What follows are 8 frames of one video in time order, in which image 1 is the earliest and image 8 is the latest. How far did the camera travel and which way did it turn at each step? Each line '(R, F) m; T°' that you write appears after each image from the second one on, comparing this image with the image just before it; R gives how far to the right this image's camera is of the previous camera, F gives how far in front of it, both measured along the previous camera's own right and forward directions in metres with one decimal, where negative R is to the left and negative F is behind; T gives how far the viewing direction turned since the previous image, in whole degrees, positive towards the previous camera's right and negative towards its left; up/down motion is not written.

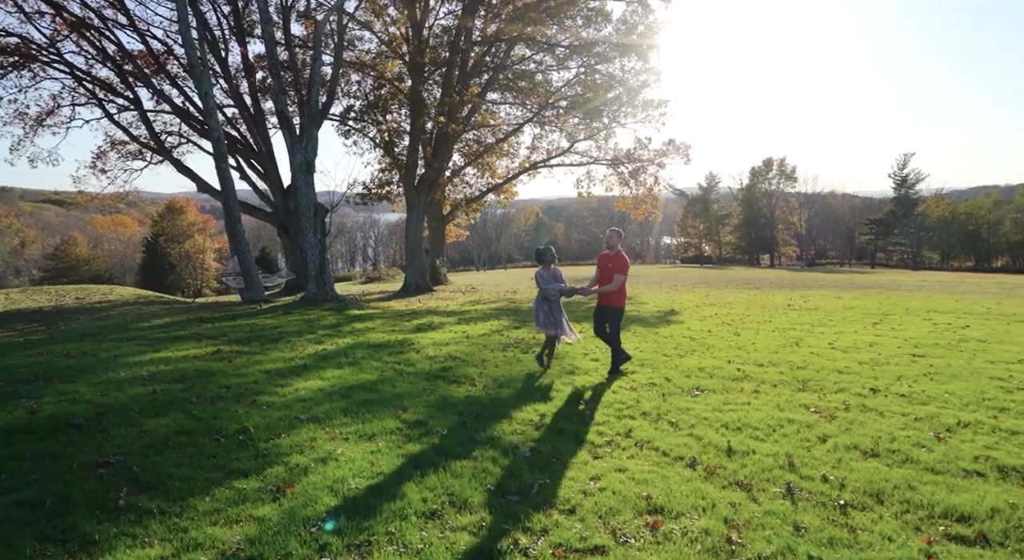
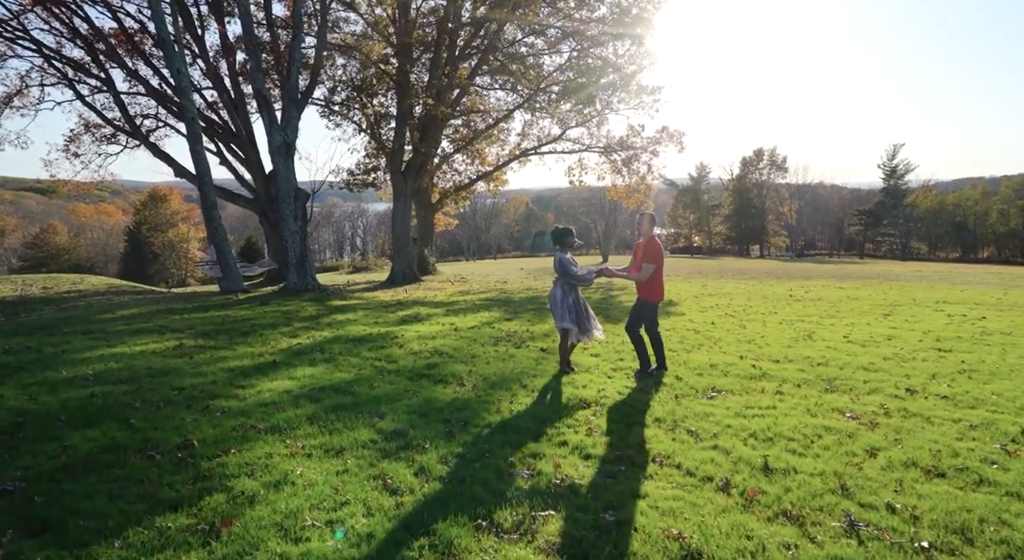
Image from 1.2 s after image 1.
(0.0, +1.0) m; +1°
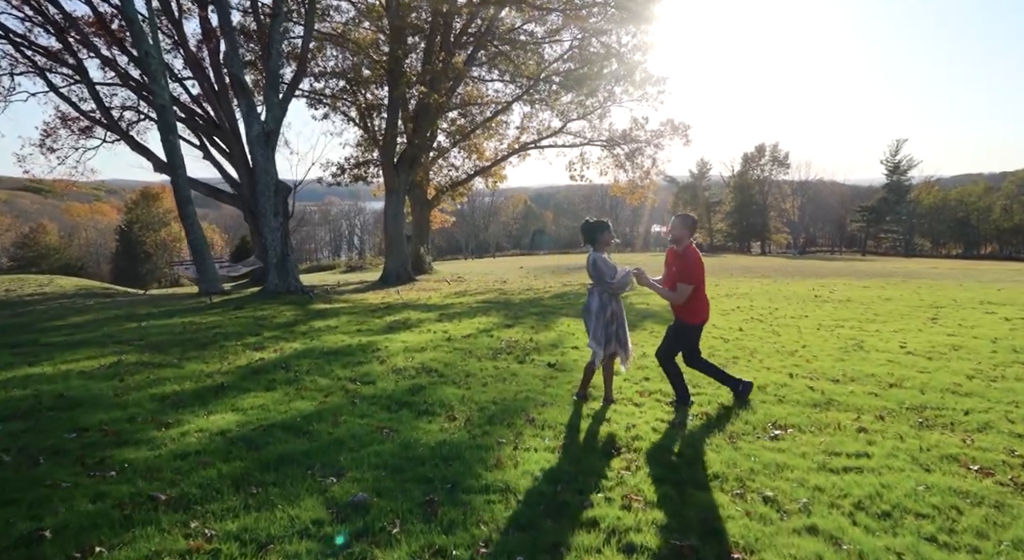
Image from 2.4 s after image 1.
(0.0, +1.7) m; 0°
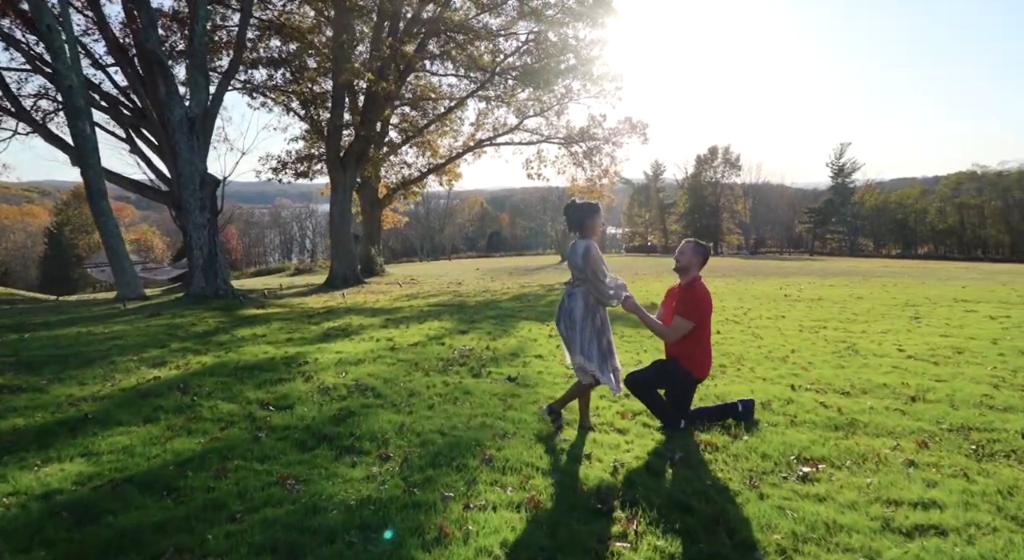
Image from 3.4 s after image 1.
(+0.1, +1.5) m; +4°
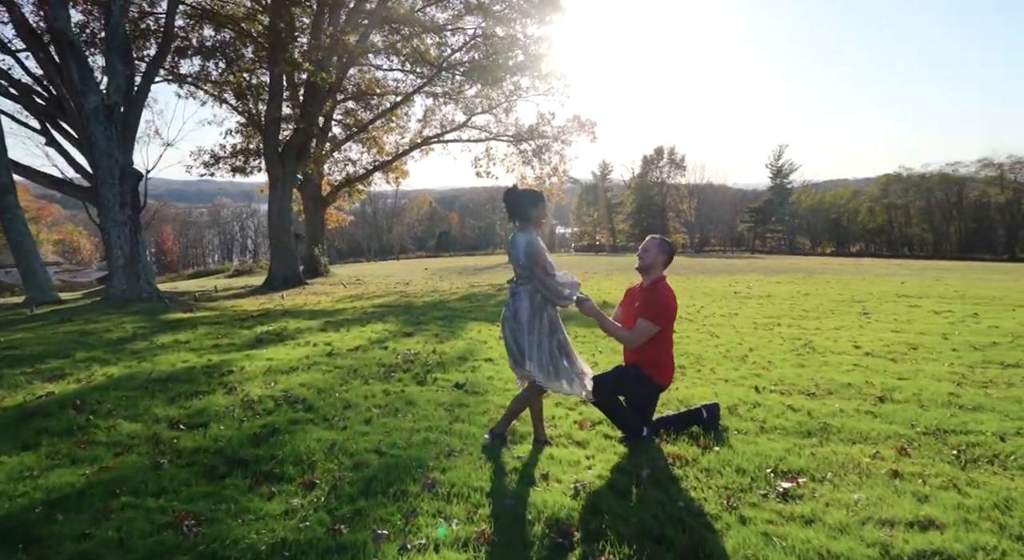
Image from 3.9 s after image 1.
(0.0, +0.6) m; +5°
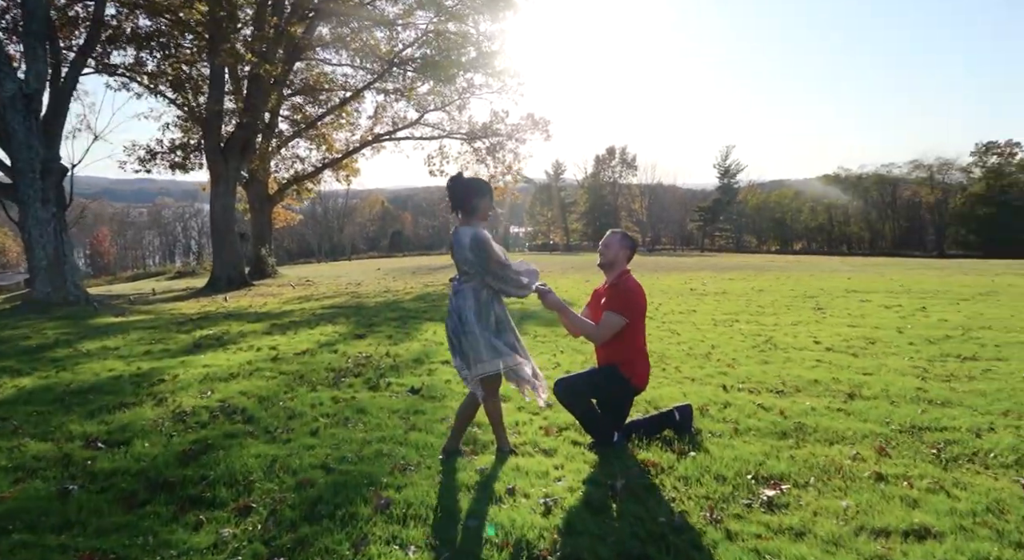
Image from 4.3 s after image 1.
(0.0, +0.4) m; +4°
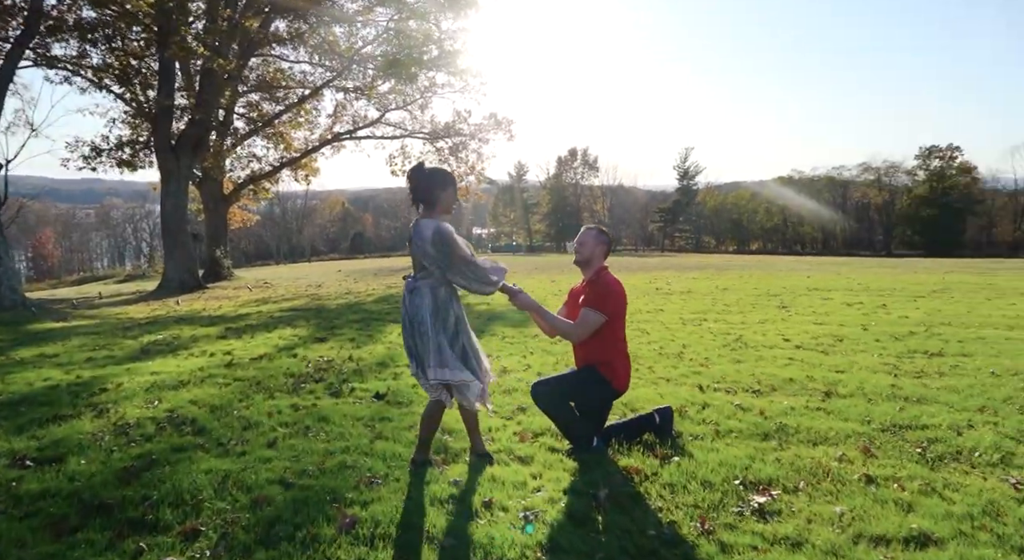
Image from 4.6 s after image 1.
(-0.1, +0.3) m; +4°
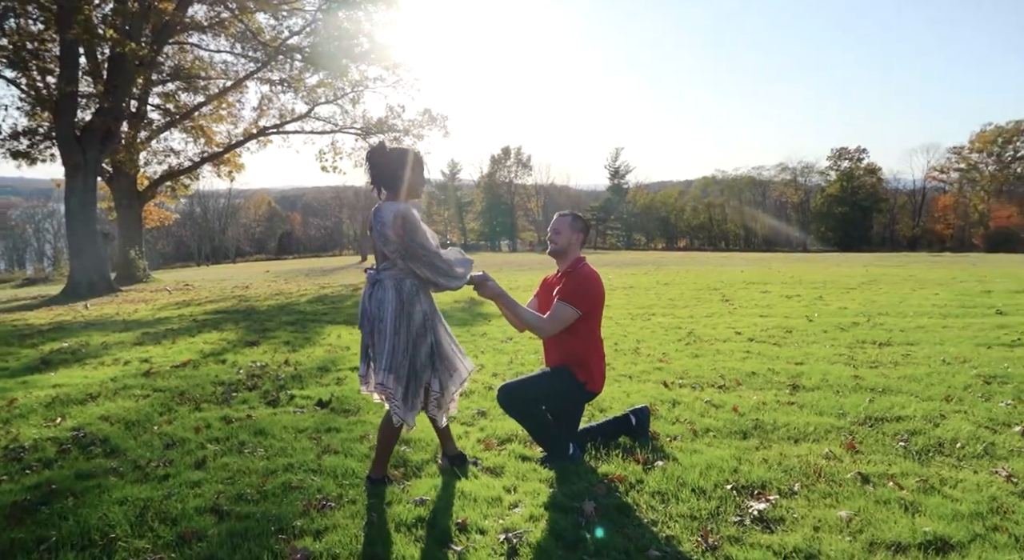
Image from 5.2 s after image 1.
(-0.2, +0.4) m; +6°
